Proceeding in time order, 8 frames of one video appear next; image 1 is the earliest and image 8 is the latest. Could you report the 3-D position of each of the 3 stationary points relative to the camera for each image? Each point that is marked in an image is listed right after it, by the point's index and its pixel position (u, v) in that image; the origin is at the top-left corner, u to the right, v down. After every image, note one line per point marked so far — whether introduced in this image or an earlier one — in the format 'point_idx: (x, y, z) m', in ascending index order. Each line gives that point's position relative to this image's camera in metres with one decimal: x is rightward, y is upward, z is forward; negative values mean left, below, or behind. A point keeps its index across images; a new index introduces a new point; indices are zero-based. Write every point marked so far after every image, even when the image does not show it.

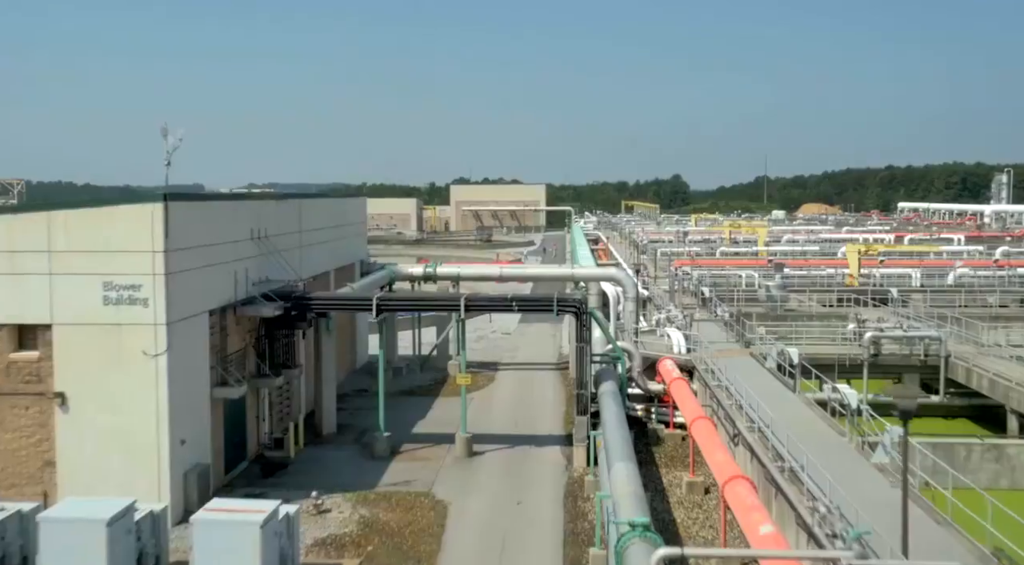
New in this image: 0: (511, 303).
0: (0.0, -0.3, +13.2) m
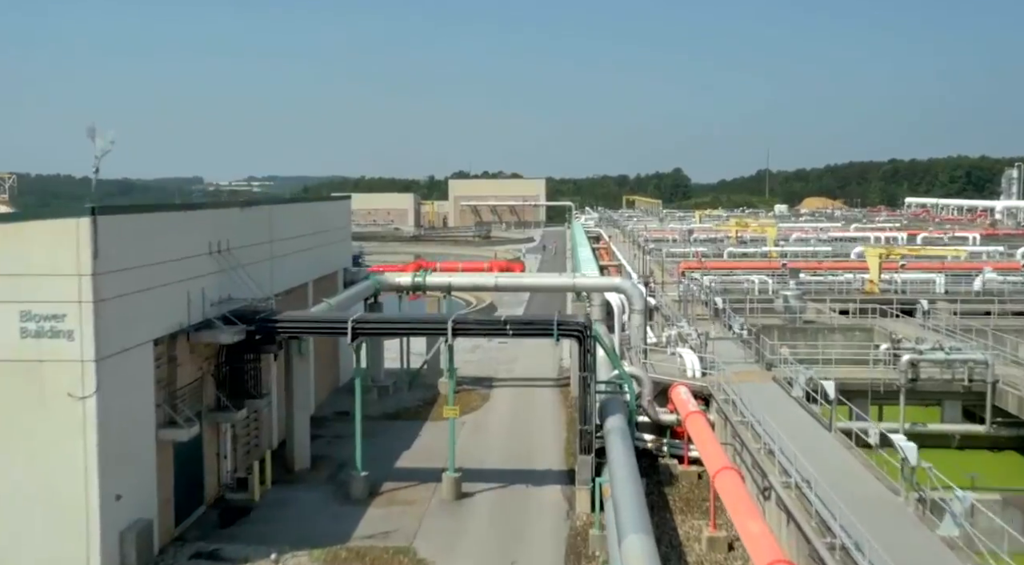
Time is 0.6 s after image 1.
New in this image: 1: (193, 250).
0: (-0.1, -0.5, +11.6) m
1: (-3.6, +0.4, +11.1) m
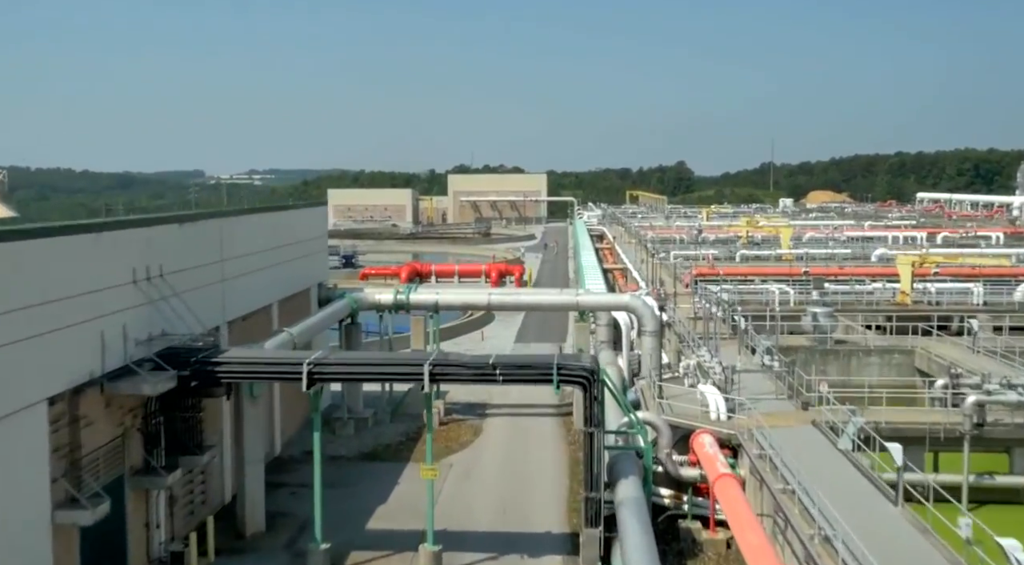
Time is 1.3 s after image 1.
0: (-0.2, -0.9, +9.6) m
1: (-3.7, 0.0, +9.1) m
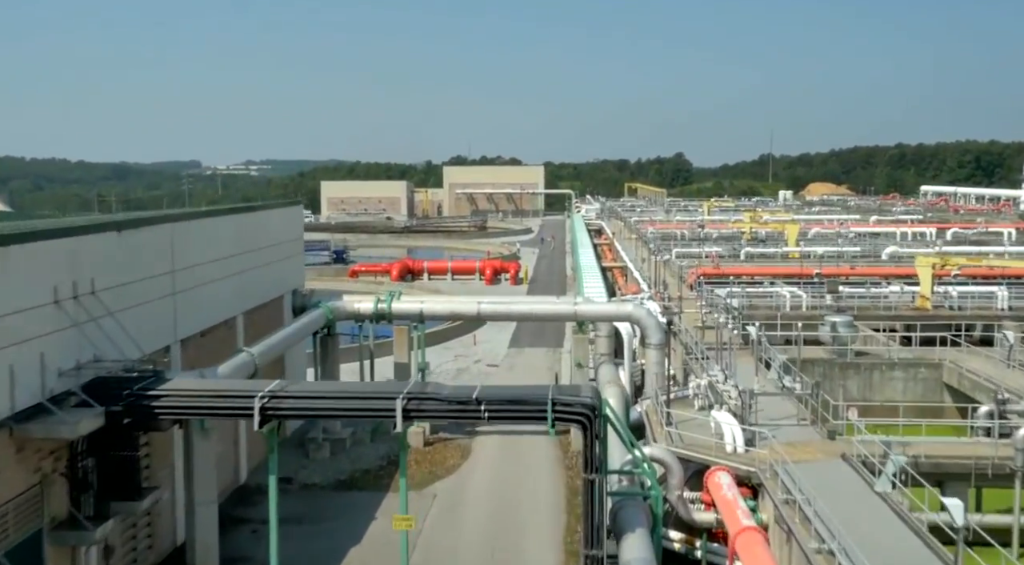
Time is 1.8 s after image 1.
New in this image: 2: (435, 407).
0: (-0.3, -1.0, +8.2) m
1: (-3.8, -0.1, +7.6) m
2: (-0.6, -1.0, +8.2) m
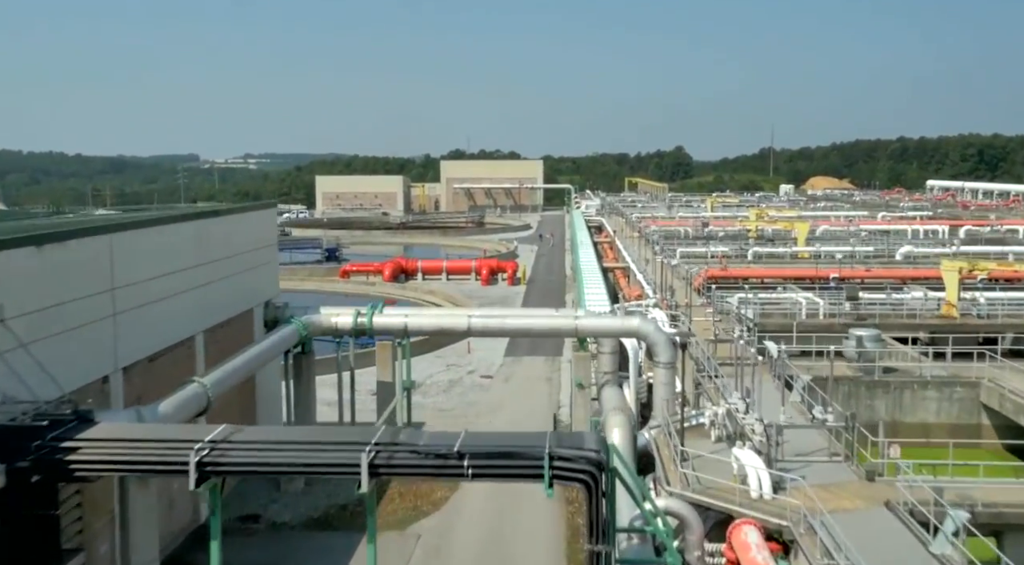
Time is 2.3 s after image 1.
0: (-0.3, -1.2, +6.8) m
1: (-3.8, -0.3, +6.2) m
2: (-0.7, -1.2, +6.8) m
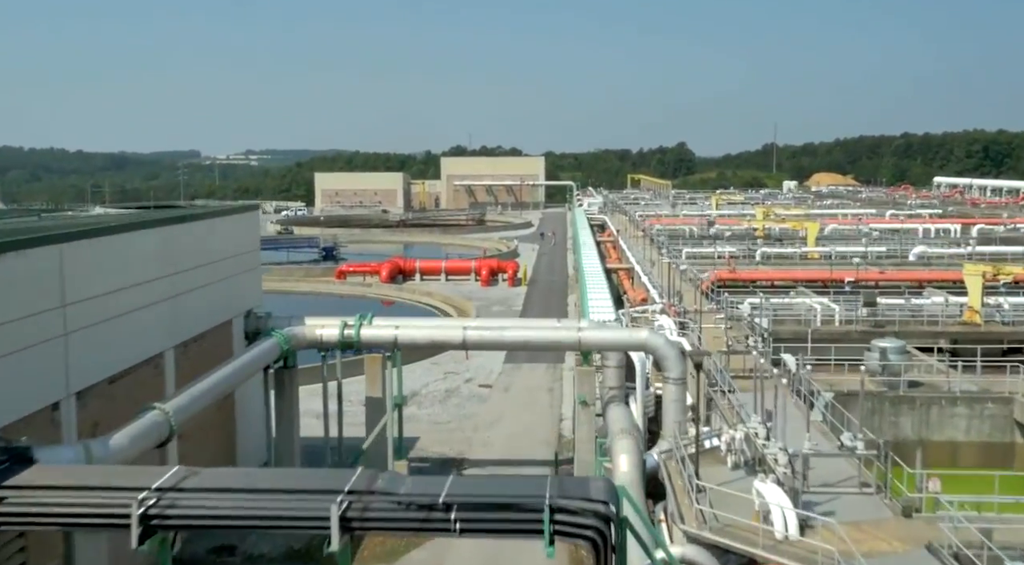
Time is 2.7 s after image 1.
0: (-0.4, -1.4, +5.8) m
1: (-3.9, -0.5, +5.3) m
2: (-0.7, -1.4, +5.9) m
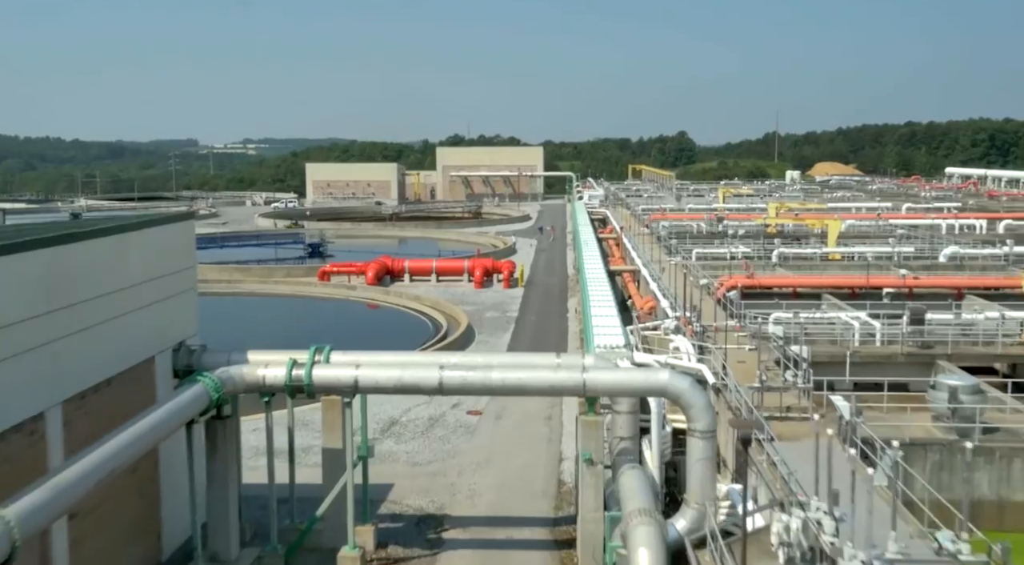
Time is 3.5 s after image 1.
0: (-0.5, -1.7, +3.5) m
1: (-4.0, -0.9, +2.9) m
2: (-0.8, -1.7, +3.5) m
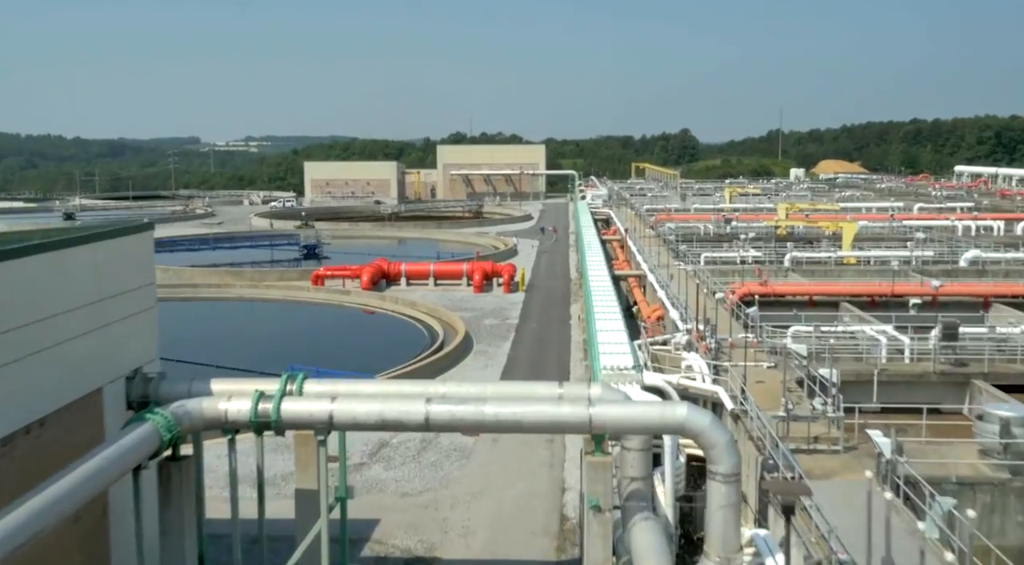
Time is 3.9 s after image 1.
0: (-0.5, -1.9, +2.3) m
1: (-4.0, -1.1, +1.7) m
2: (-0.9, -1.9, +2.3) m
